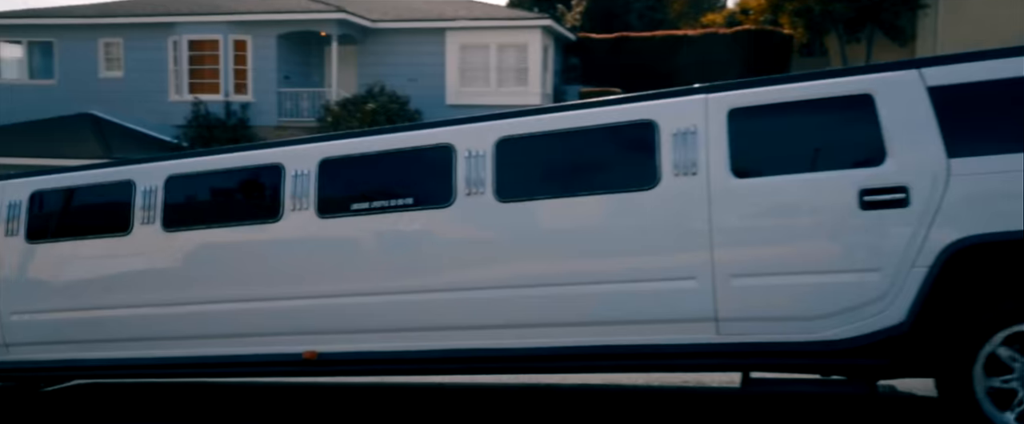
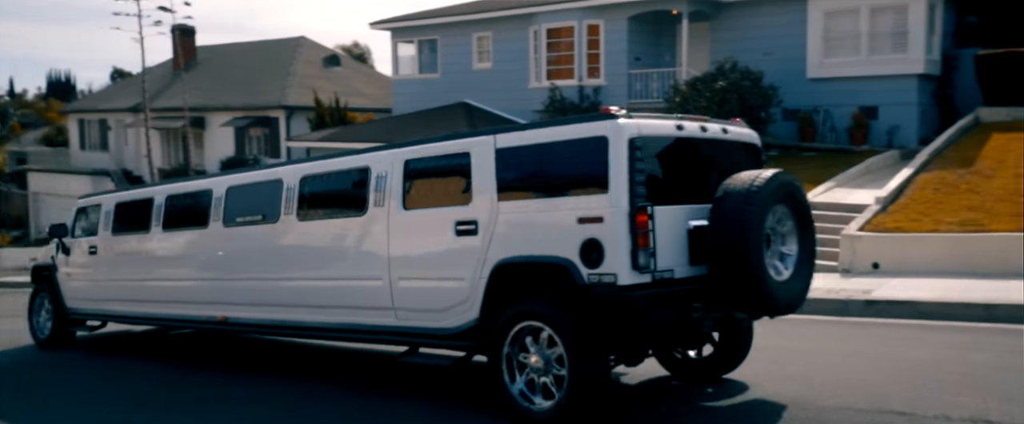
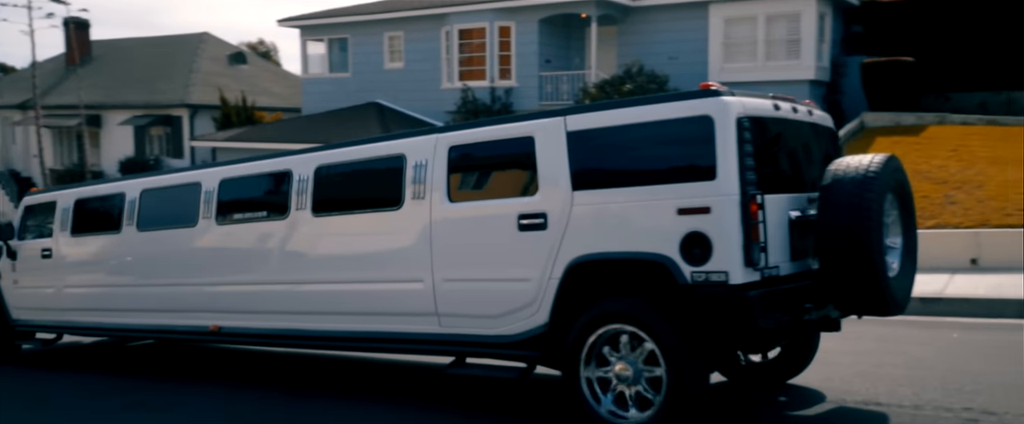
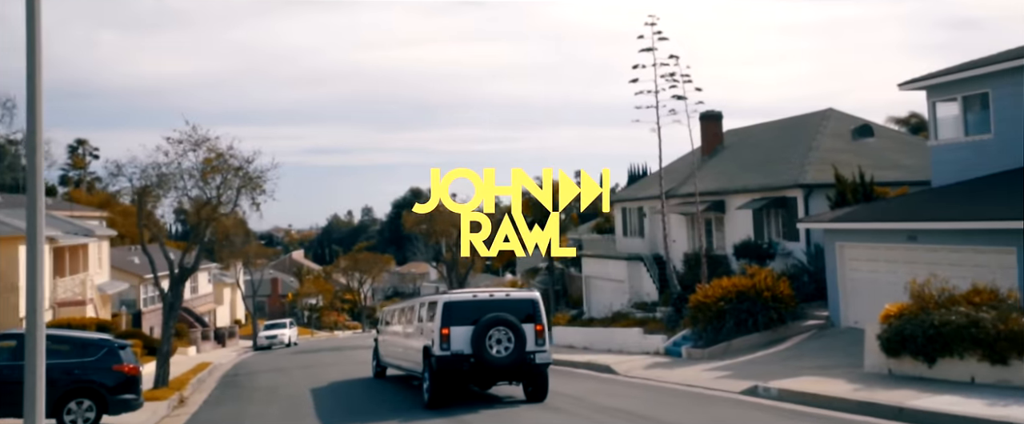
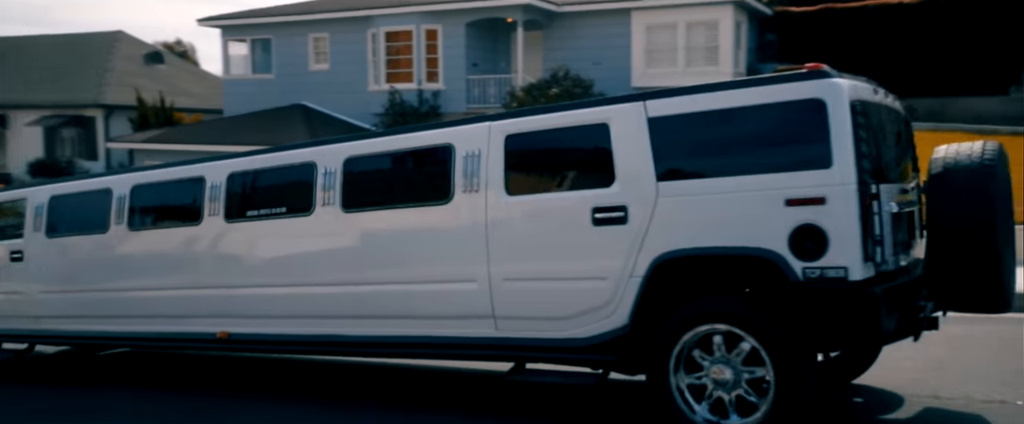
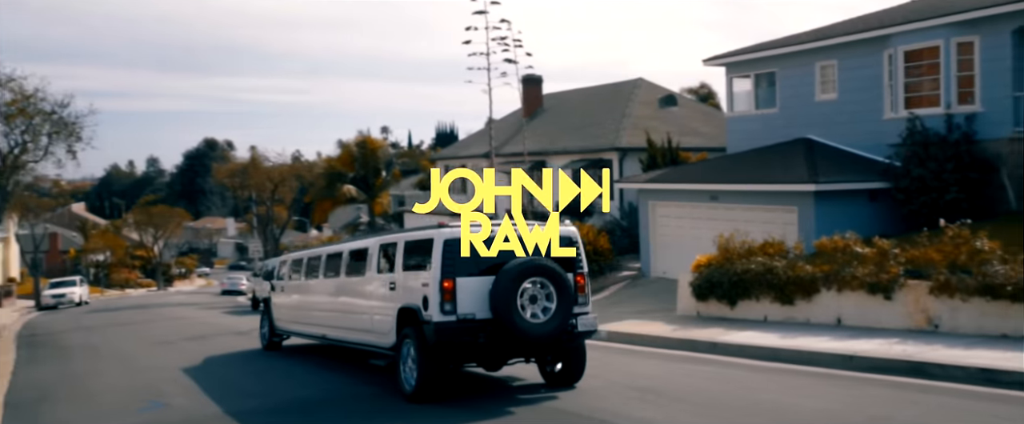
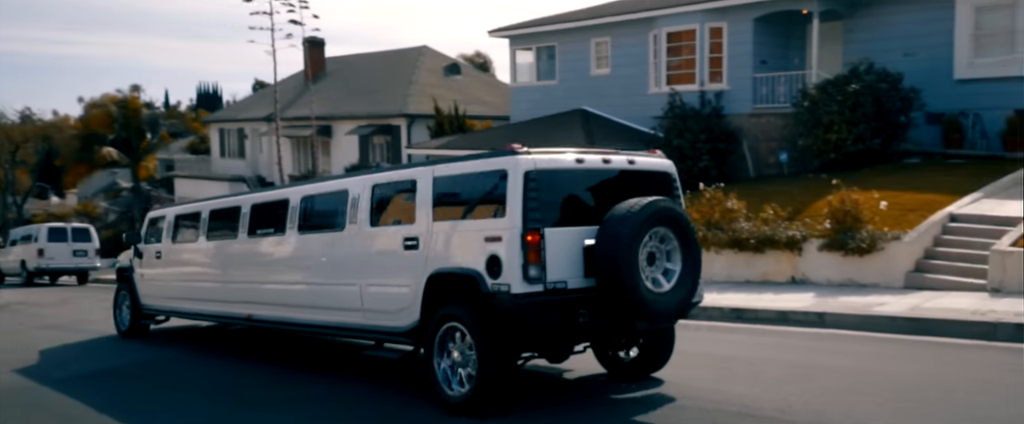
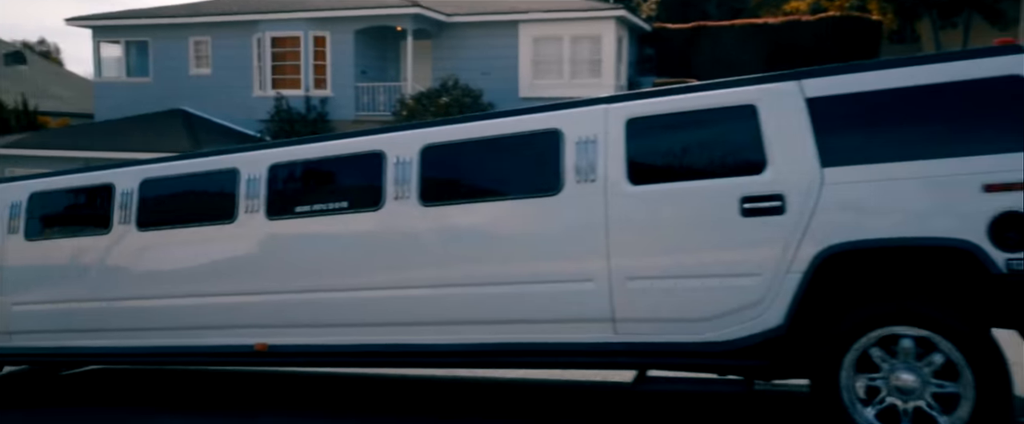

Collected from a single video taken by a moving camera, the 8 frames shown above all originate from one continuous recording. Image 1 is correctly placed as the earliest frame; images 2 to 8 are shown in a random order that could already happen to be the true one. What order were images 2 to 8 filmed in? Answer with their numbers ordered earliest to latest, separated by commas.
8, 5, 3, 2, 7, 6, 4
